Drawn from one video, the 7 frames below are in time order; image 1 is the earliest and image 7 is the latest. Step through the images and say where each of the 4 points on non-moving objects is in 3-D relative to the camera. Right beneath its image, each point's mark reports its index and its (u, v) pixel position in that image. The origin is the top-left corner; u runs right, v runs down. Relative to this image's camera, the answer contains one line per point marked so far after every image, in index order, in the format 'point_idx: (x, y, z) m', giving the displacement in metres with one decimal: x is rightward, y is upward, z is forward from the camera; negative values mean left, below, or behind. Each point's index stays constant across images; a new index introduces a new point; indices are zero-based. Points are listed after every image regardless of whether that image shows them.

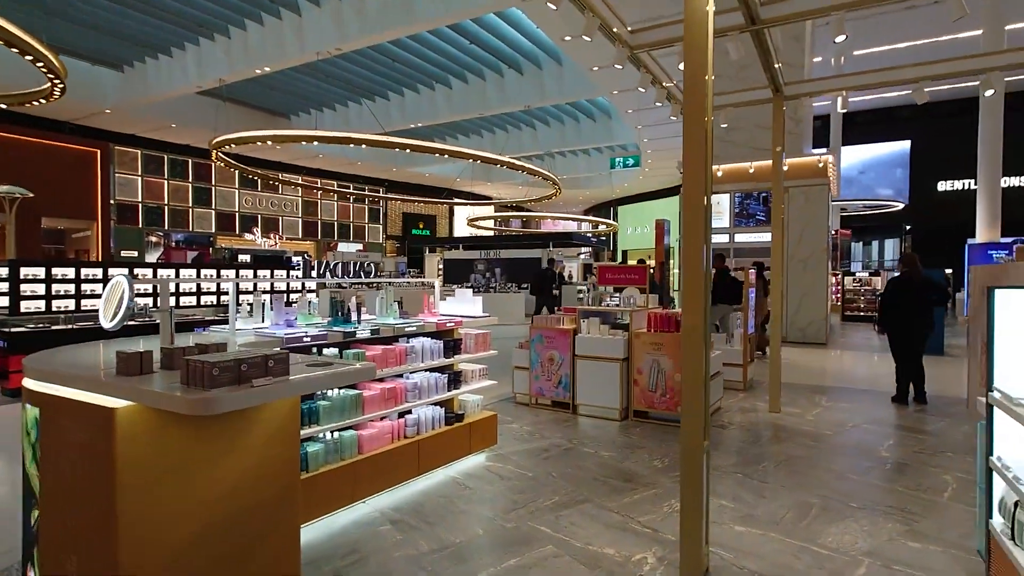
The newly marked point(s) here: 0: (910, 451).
0: (+3.1, -1.3, +4.4) m
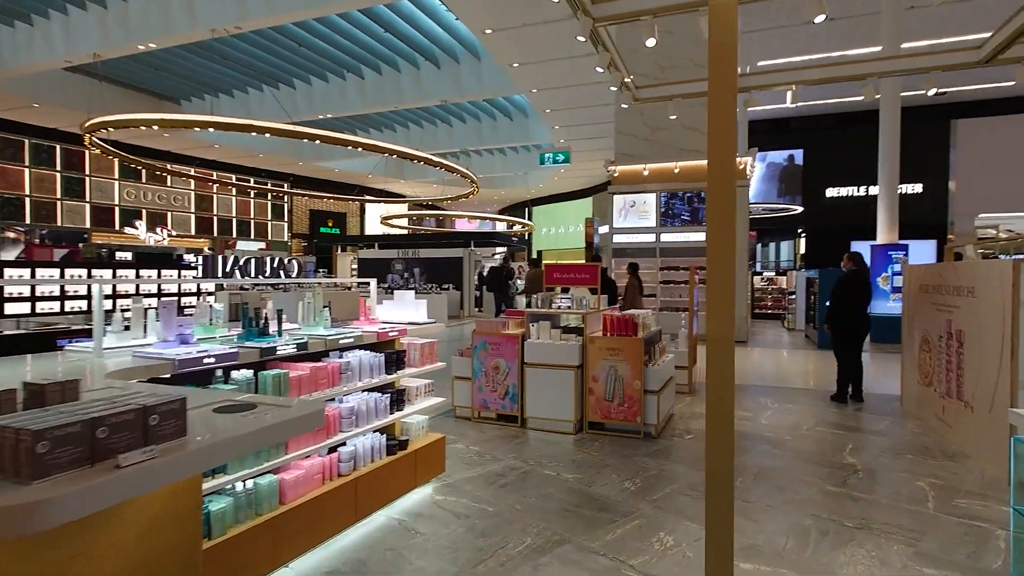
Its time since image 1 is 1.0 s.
0: (+2.7, -1.3, +4.3) m
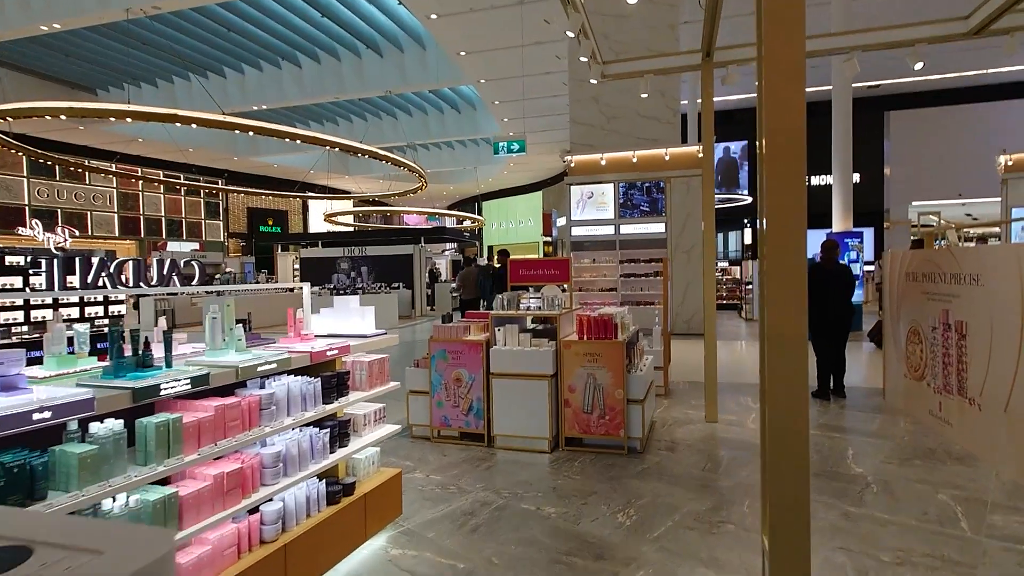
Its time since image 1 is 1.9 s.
0: (+2.5, -1.2, +3.9) m
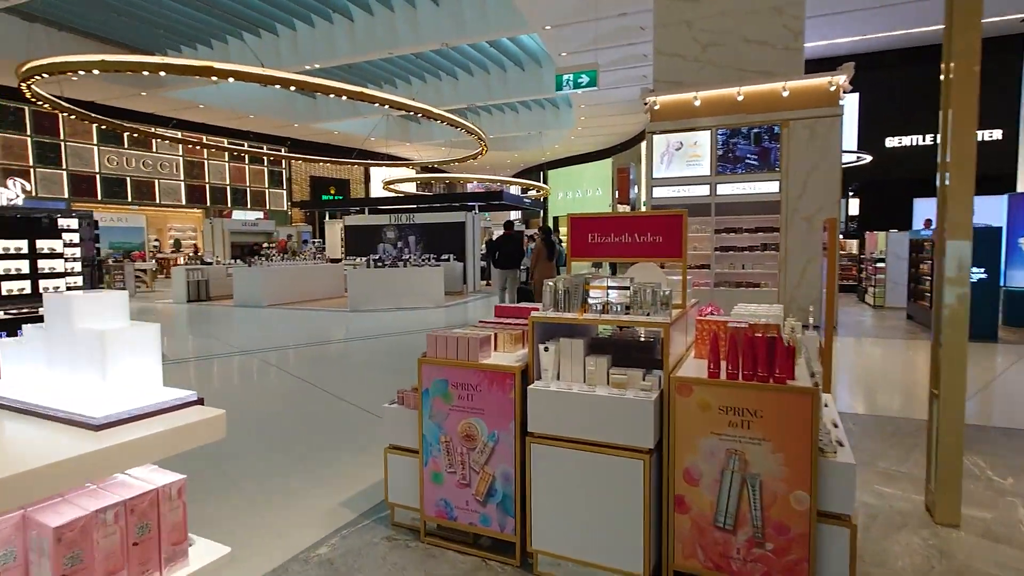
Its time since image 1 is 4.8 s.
0: (+2.7, -1.2, +1.6) m
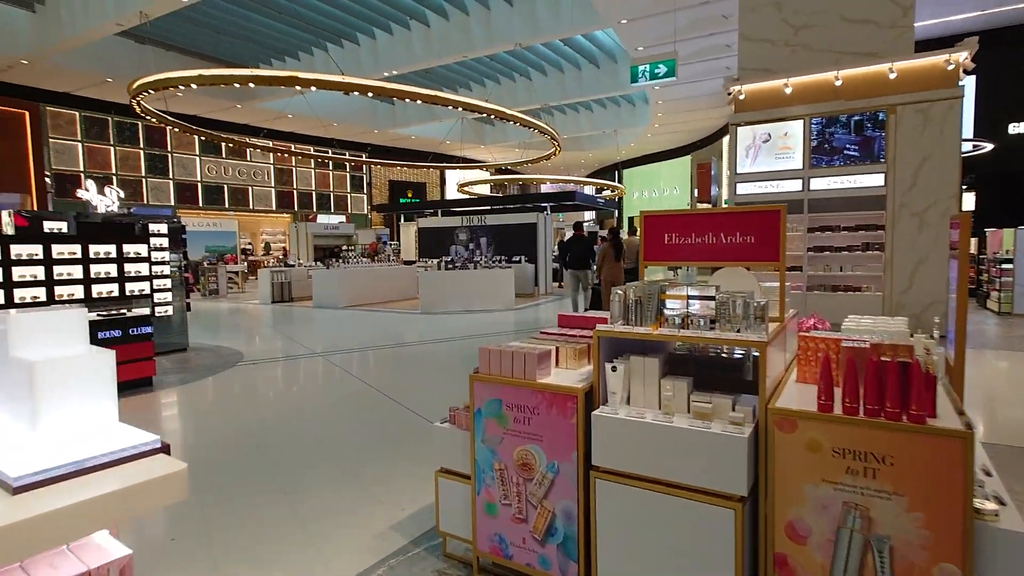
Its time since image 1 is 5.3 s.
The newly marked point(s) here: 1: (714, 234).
0: (+2.8, -1.2, +0.9) m
1: (+0.8, +0.2, +2.3) m
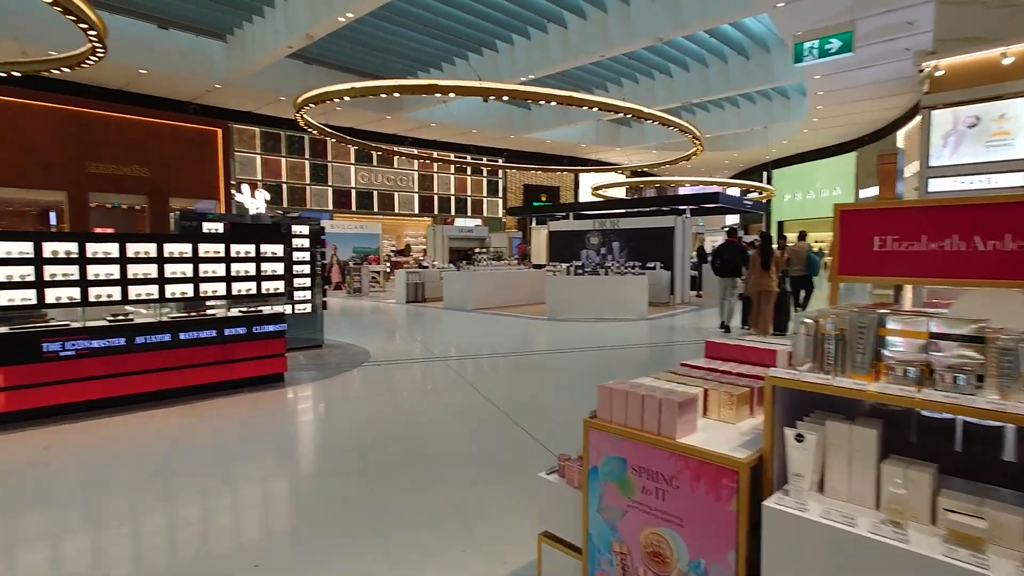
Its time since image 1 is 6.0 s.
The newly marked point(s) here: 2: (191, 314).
0: (+2.8, -1.4, -0.3) m
1: (+1.2, +0.1, +1.5) m
2: (-3.0, -0.2, +5.2) m
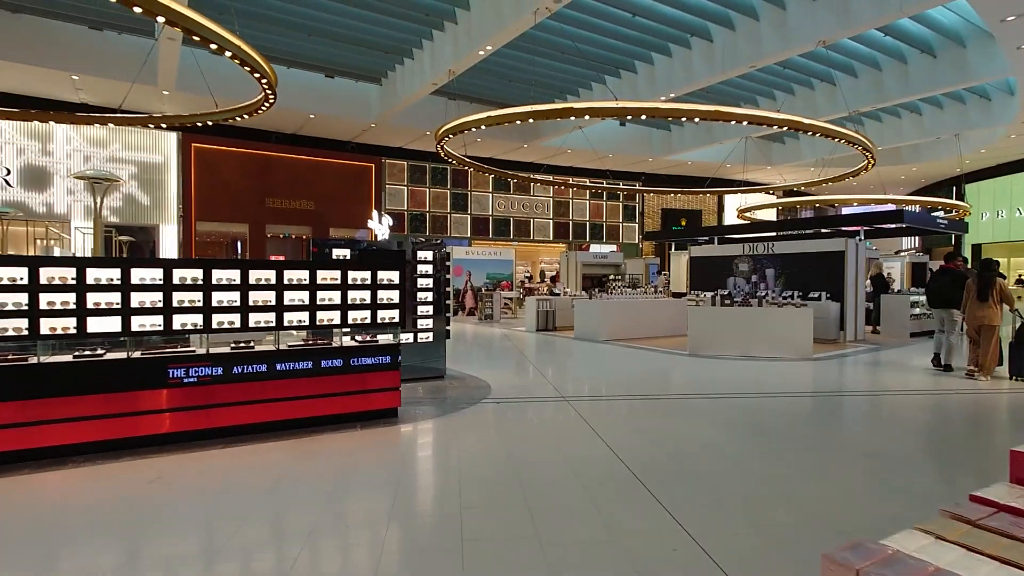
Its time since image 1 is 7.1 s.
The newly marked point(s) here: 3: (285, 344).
0: (+2.4, -1.4, -1.7) m
1: (+1.4, 0.0, +0.5) m
2: (-1.8, -0.5, +5.0) m
3: (-2.0, -0.5, +4.9) m
